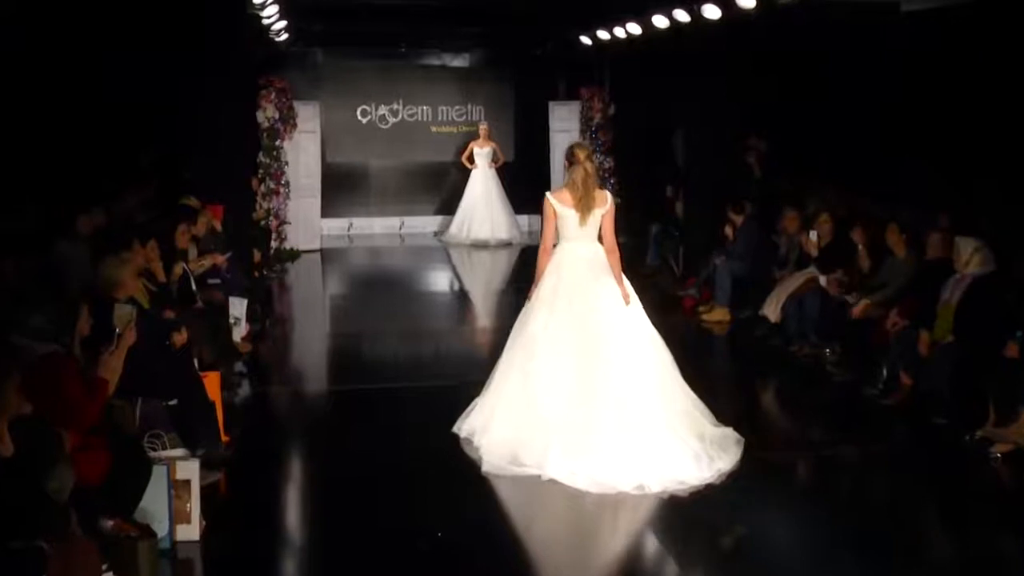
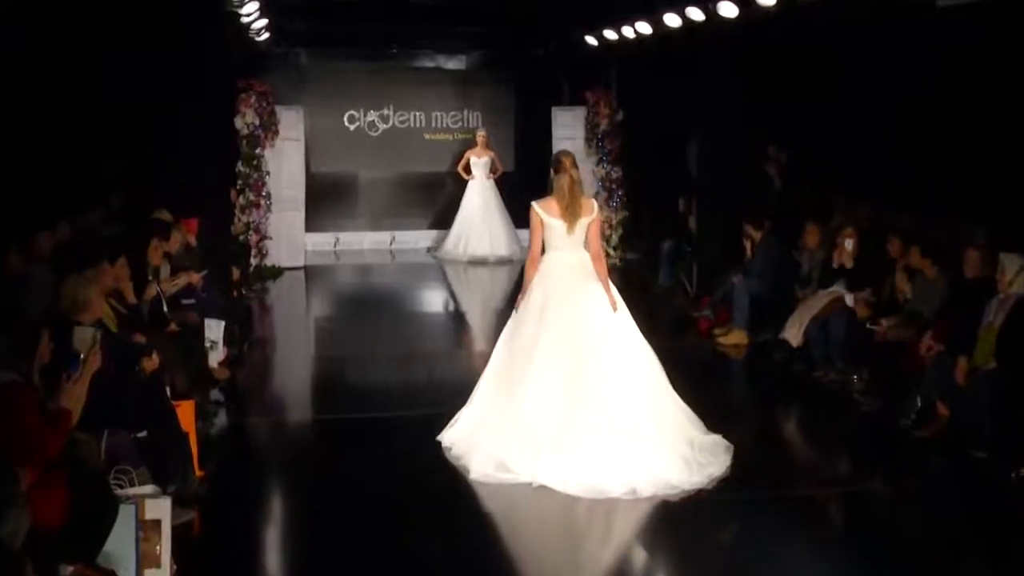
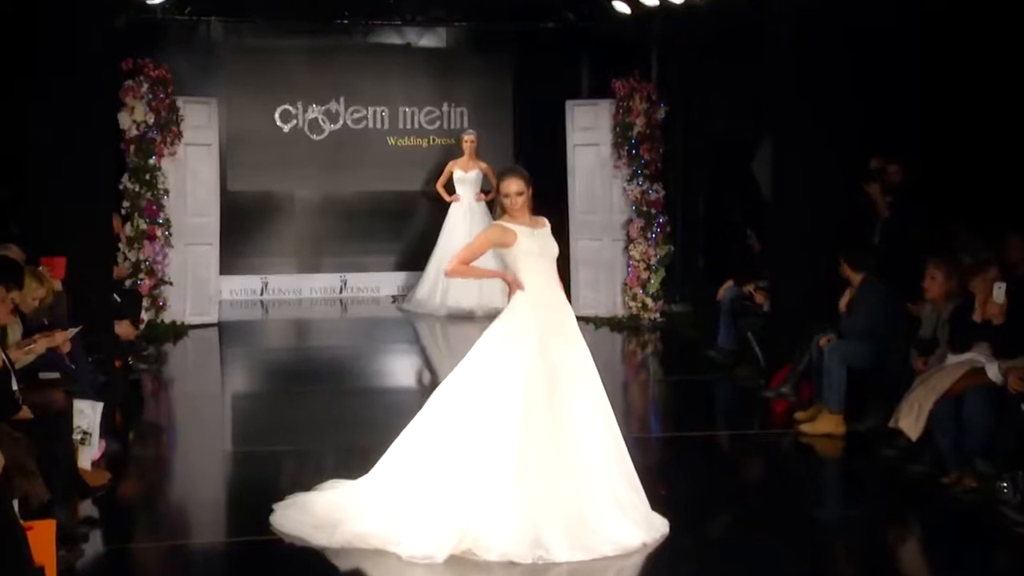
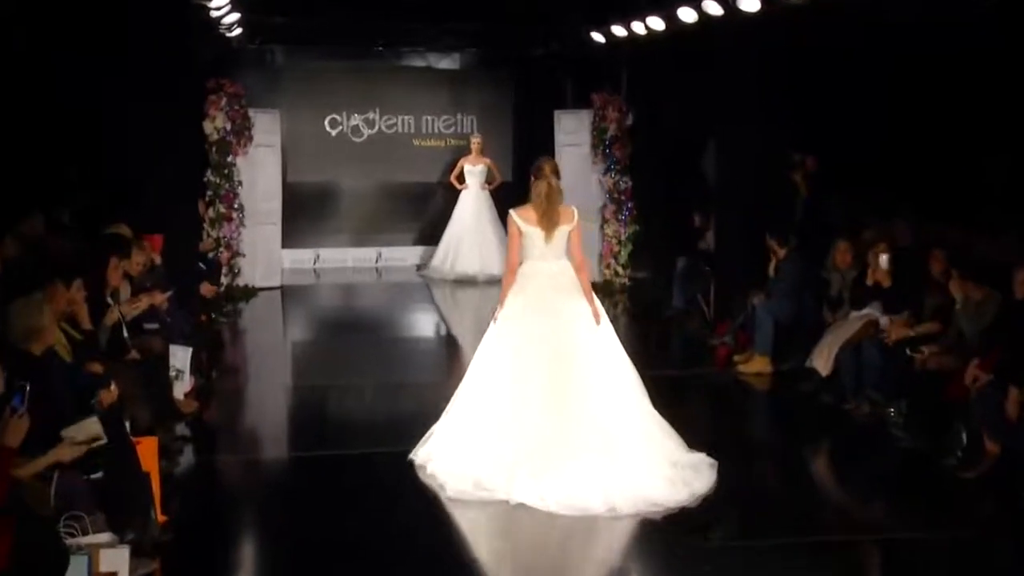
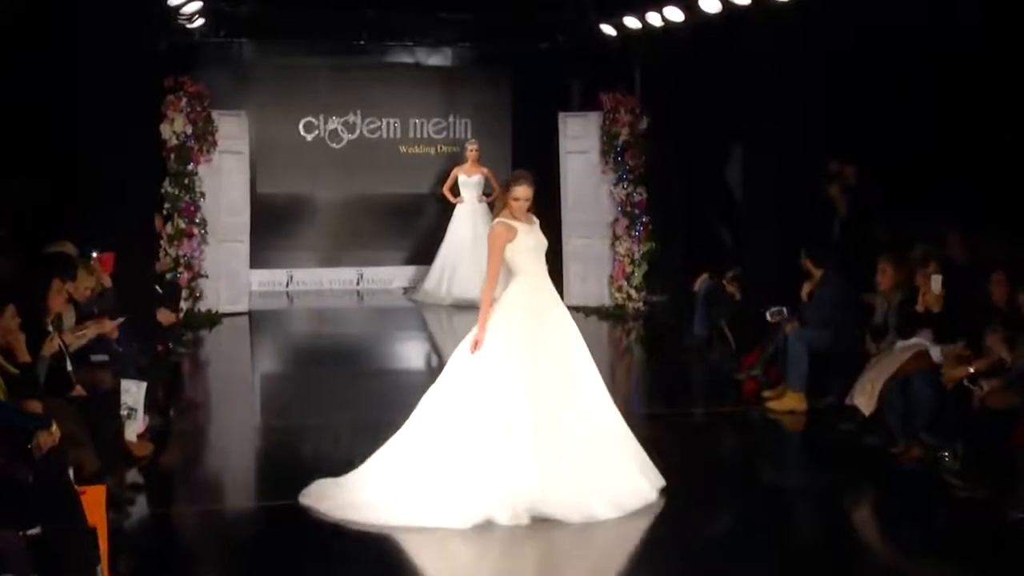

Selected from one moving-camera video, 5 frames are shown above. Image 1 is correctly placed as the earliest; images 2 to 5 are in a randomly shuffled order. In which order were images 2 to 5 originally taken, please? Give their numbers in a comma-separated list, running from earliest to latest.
2, 4, 5, 3
